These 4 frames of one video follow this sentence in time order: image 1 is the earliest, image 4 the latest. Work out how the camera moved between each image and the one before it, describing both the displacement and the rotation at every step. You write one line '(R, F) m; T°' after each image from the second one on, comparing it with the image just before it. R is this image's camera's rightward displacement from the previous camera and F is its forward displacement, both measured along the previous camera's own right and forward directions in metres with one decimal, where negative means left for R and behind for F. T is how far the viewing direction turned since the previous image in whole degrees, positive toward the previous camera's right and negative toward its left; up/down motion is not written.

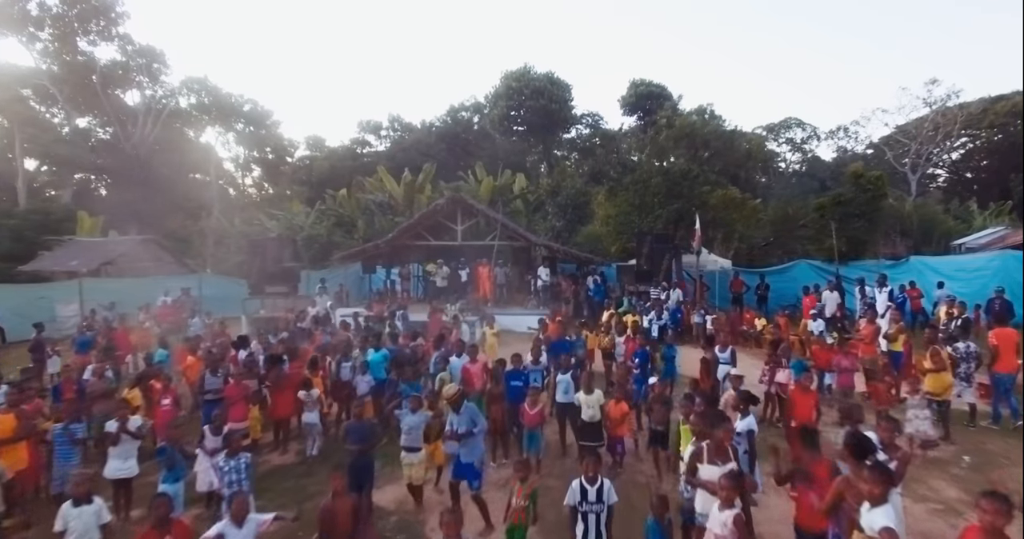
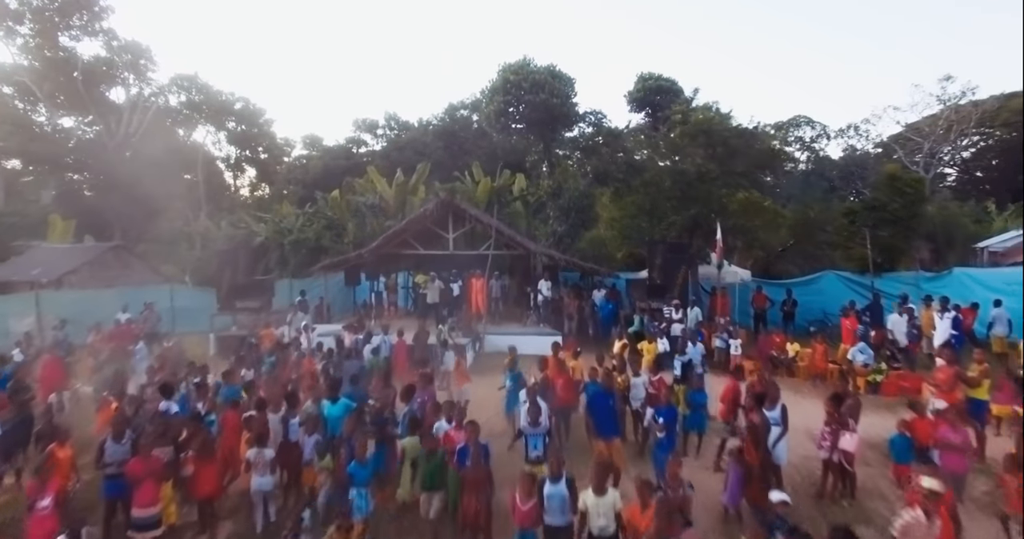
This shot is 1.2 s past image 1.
(+0.1, +1.7) m; 0°
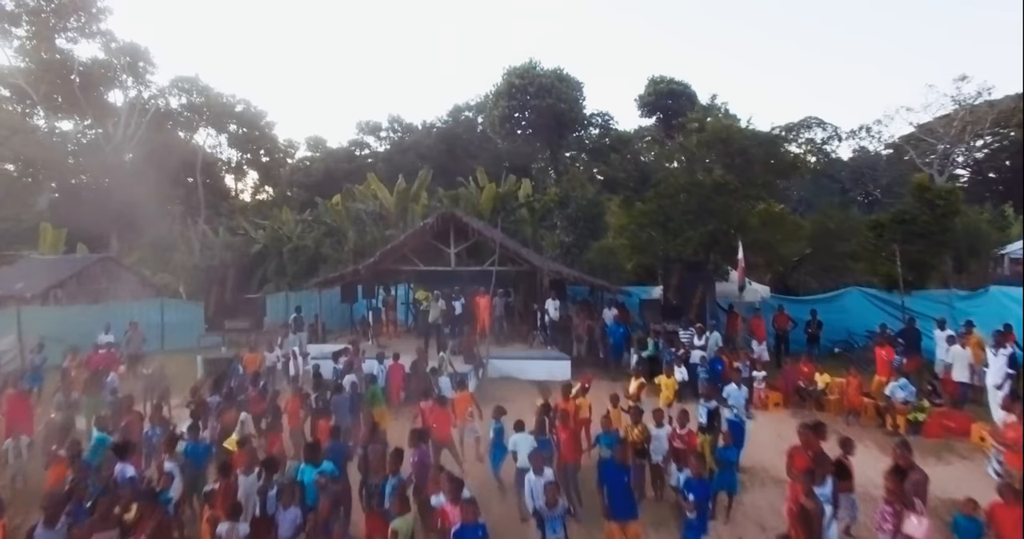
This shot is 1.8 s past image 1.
(0.0, +0.9) m; 0°
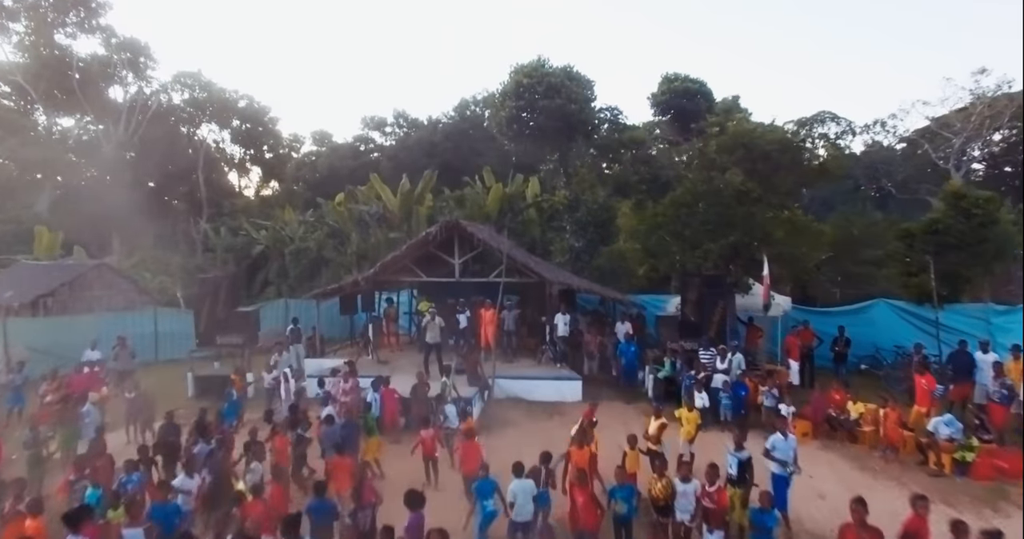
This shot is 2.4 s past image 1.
(0.0, +0.8) m; -1°
